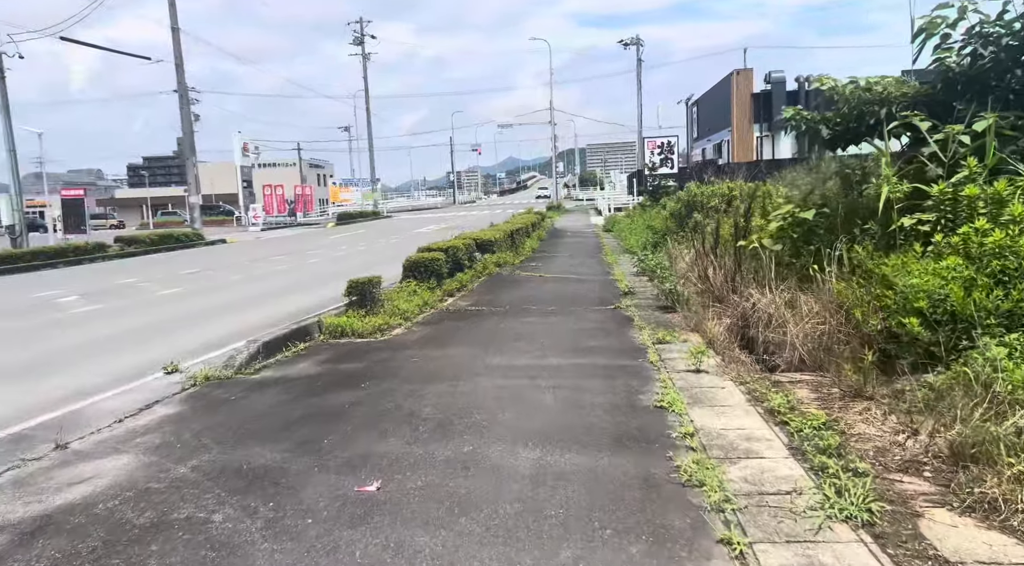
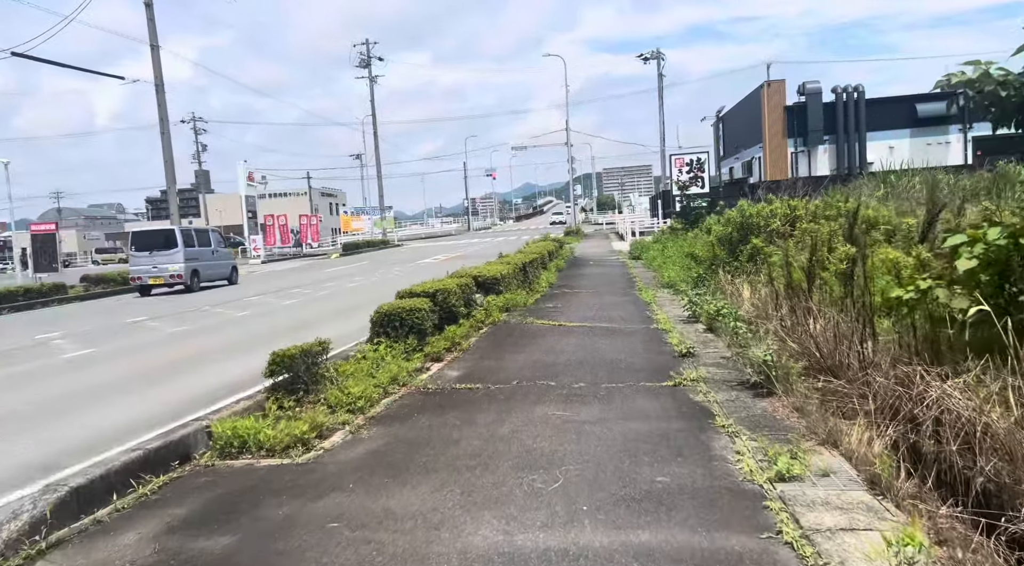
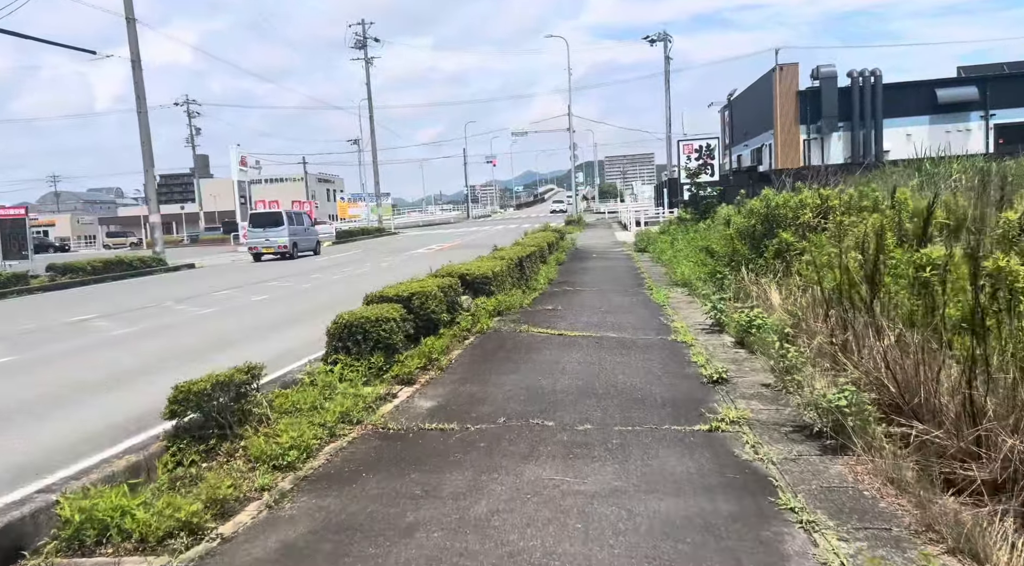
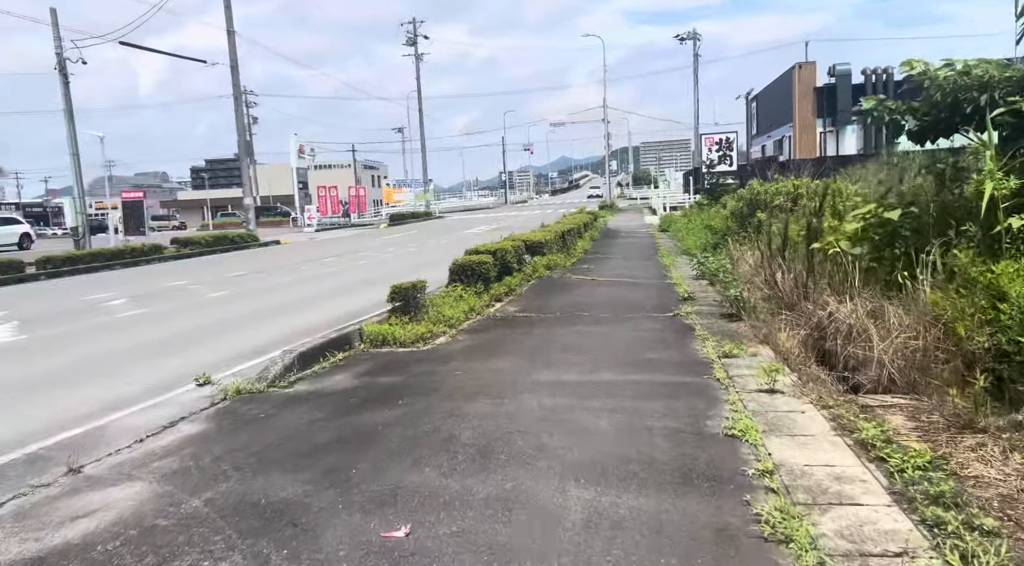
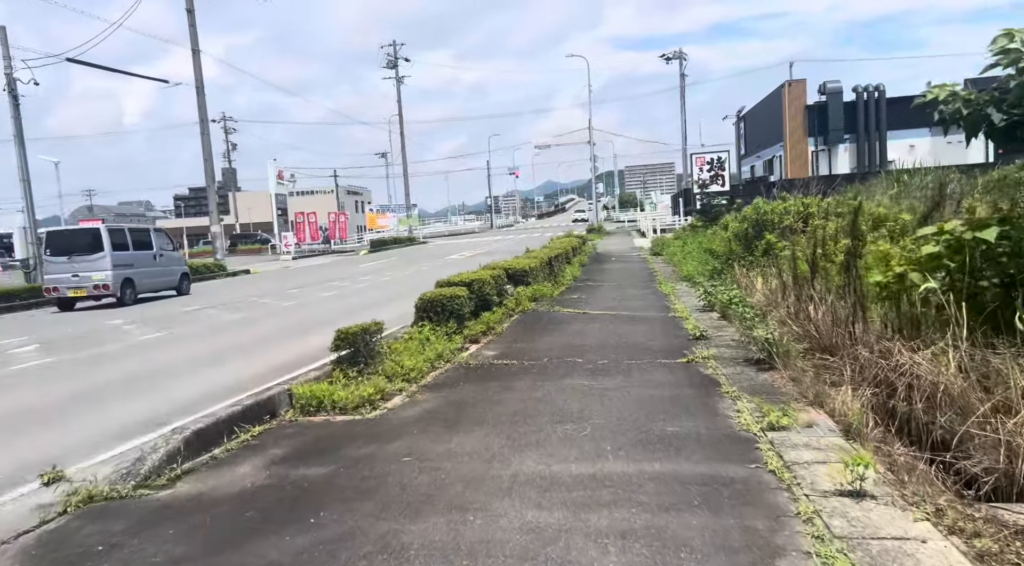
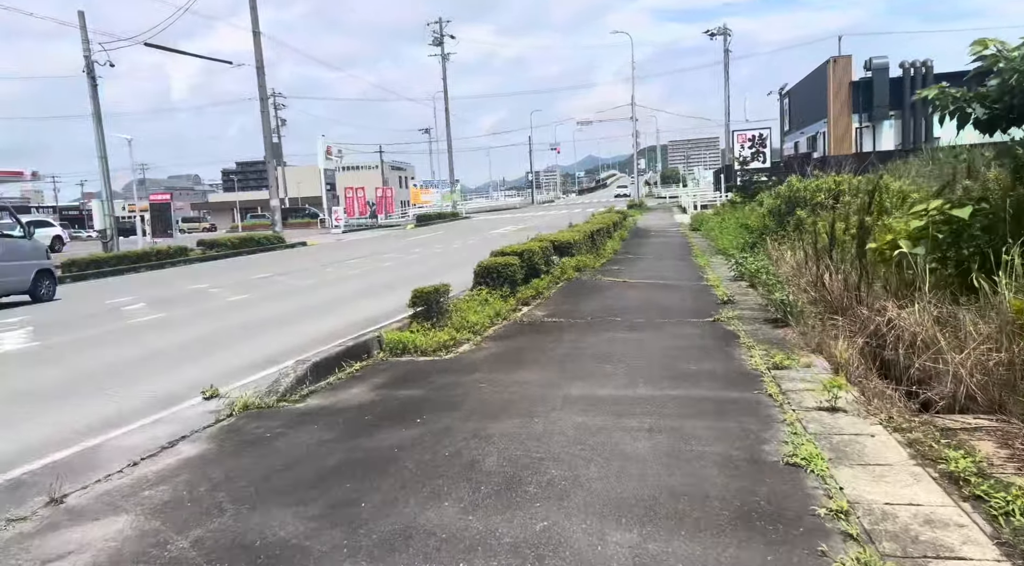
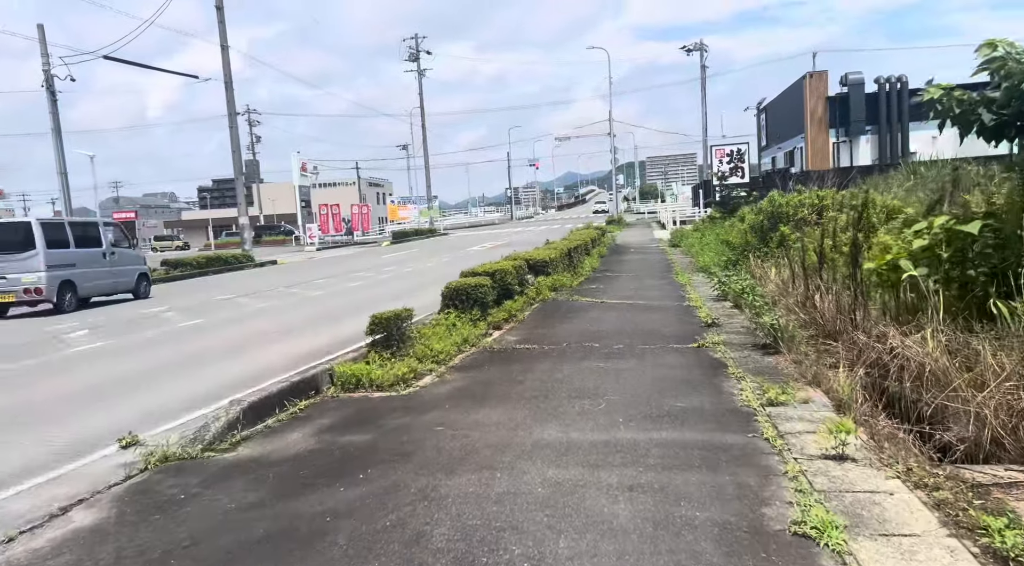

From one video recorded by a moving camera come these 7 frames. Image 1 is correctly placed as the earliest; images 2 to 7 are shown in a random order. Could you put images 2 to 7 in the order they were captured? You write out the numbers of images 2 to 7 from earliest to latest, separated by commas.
4, 6, 7, 5, 2, 3
